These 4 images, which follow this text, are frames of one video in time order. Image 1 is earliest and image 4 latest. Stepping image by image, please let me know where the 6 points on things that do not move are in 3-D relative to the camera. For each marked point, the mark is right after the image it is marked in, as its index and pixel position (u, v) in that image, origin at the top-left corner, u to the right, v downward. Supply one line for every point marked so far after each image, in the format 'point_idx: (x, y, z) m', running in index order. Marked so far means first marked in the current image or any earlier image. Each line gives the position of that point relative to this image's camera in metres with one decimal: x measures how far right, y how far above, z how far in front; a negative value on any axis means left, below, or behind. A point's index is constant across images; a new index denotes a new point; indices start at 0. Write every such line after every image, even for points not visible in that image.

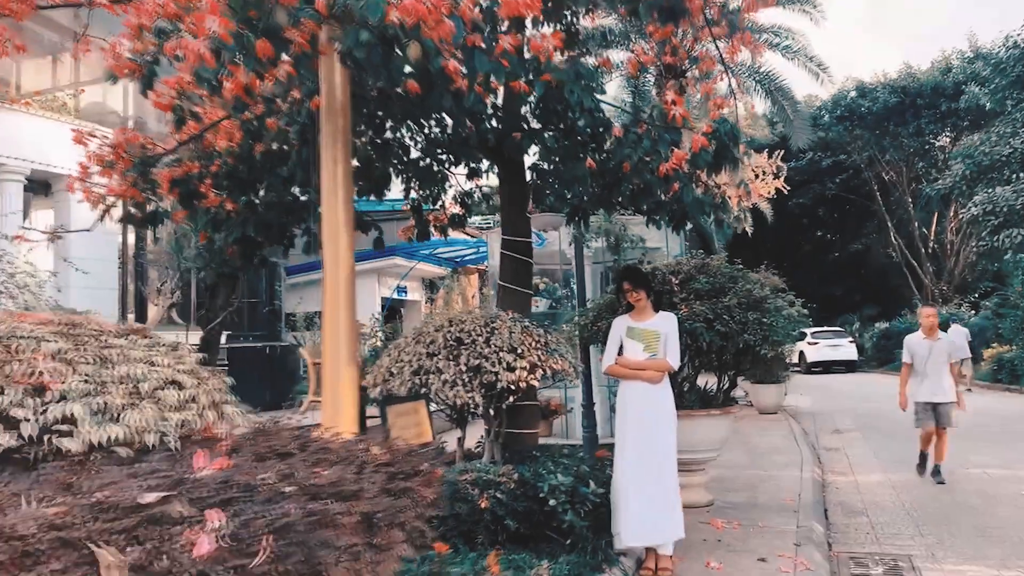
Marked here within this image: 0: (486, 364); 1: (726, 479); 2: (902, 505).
0: (-0.2, -0.4, +4.9) m
1: (+2.0, -1.8, +8.1) m
2: (+3.3, -1.8, +7.3) m
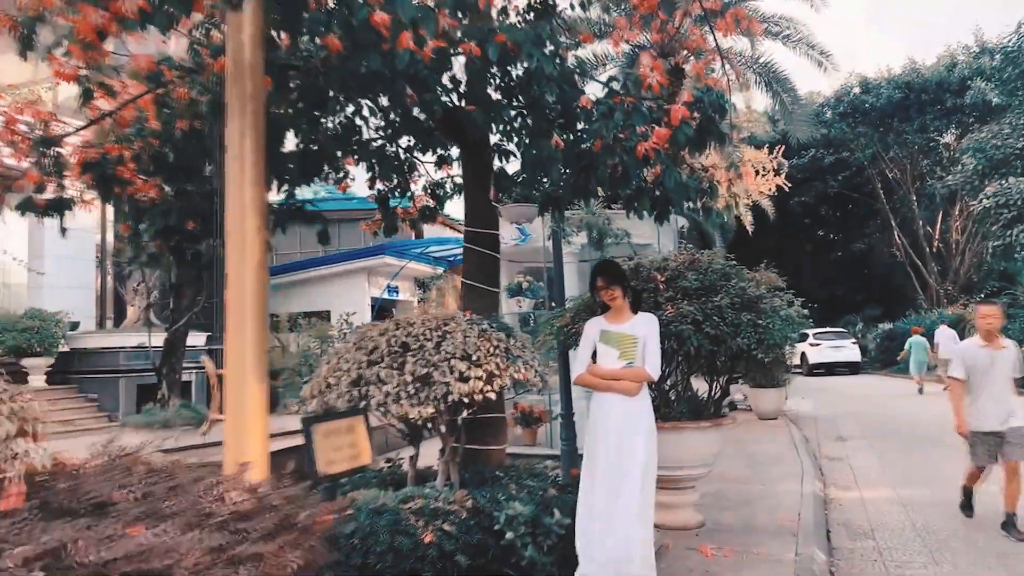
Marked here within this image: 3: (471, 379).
0: (-0.4, -0.4, +4.3) m
1: (+1.8, -1.8, +7.4) m
2: (+3.0, -1.8, +6.6) m
3: (-0.2, -0.4, +4.3) m
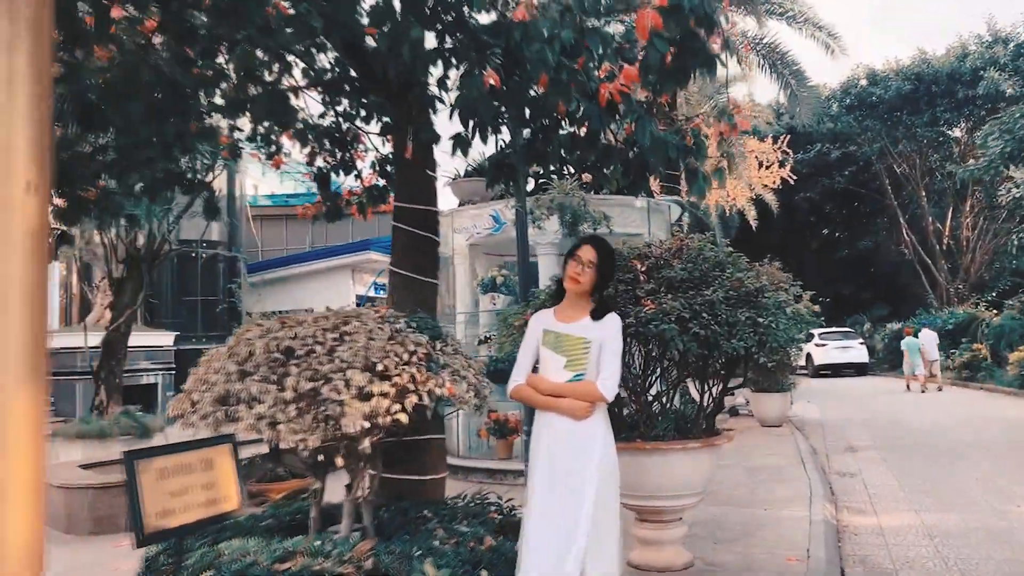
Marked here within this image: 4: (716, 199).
0: (-0.7, -0.4, +3.2) m
1: (+1.5, -1.7, +6.4) m
2: (+2.7, -1.8, +5.5) m
3: (-0.5, -0.4, +3.2) m
4: (+3.4, +1.5, +14.6) m
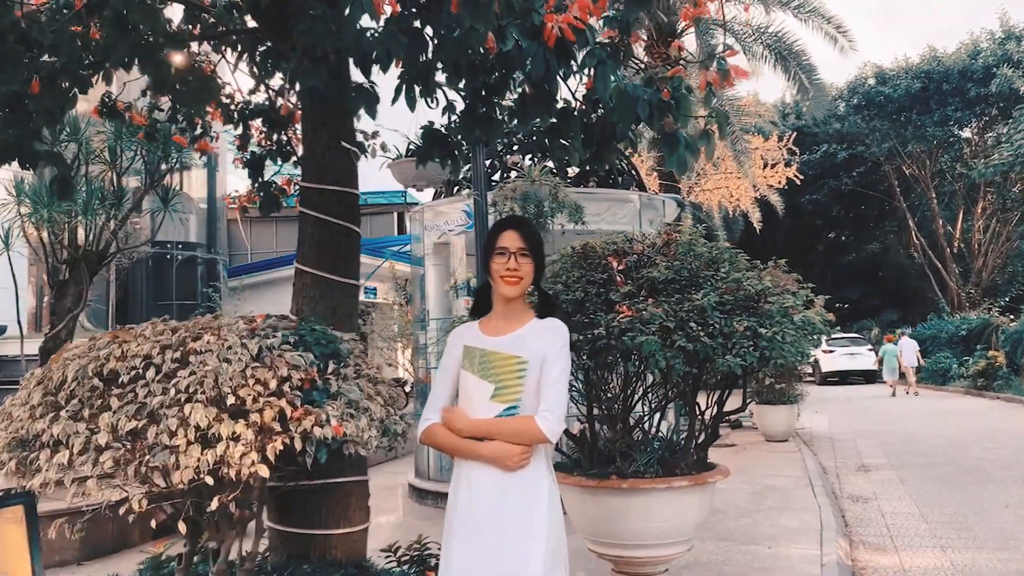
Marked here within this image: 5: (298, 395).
0: (-0.9, -0.4, +2.3) m
1: (+1.2, -1.7, +5.4) m
2: (+2.5, -1.8, +4.6) m
3: (-0.8, -0.4, +2.3) m
4: (+3.2, +1.4, +13.7) m
5: (-0.6, -0.3, +2.5) m
